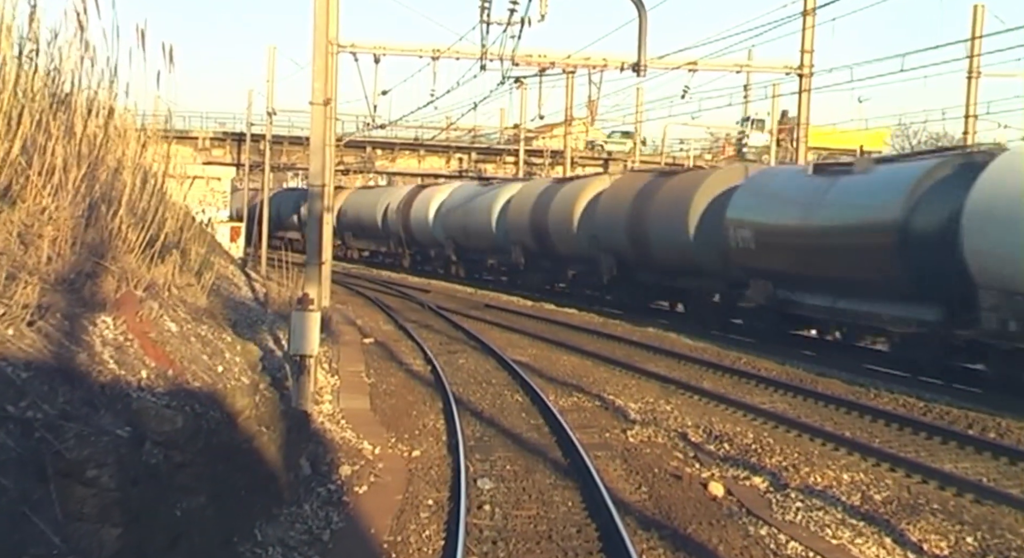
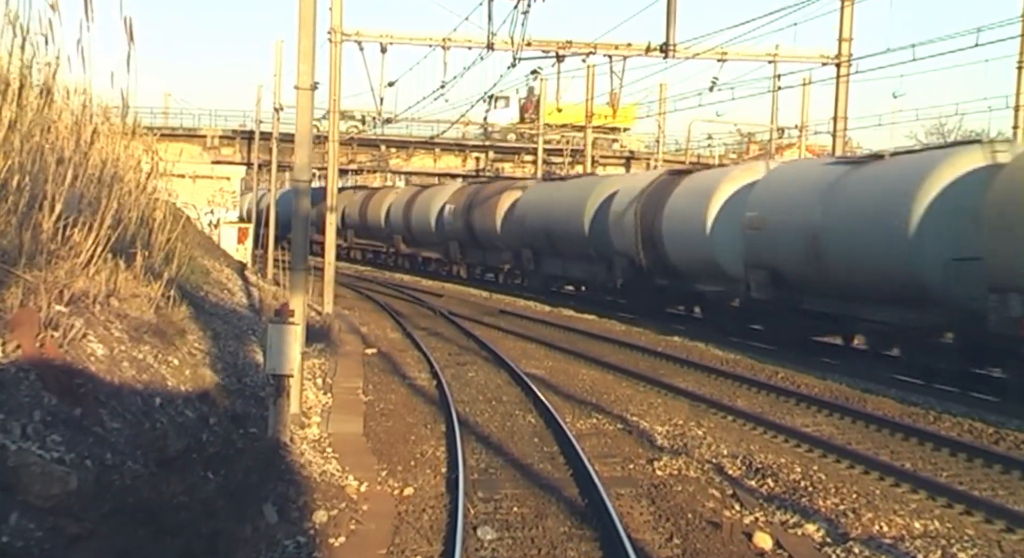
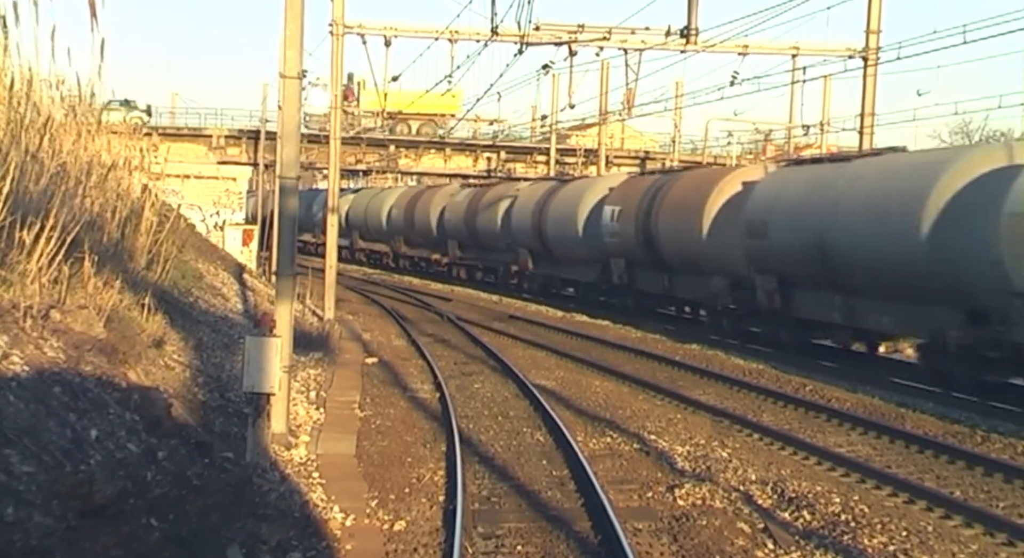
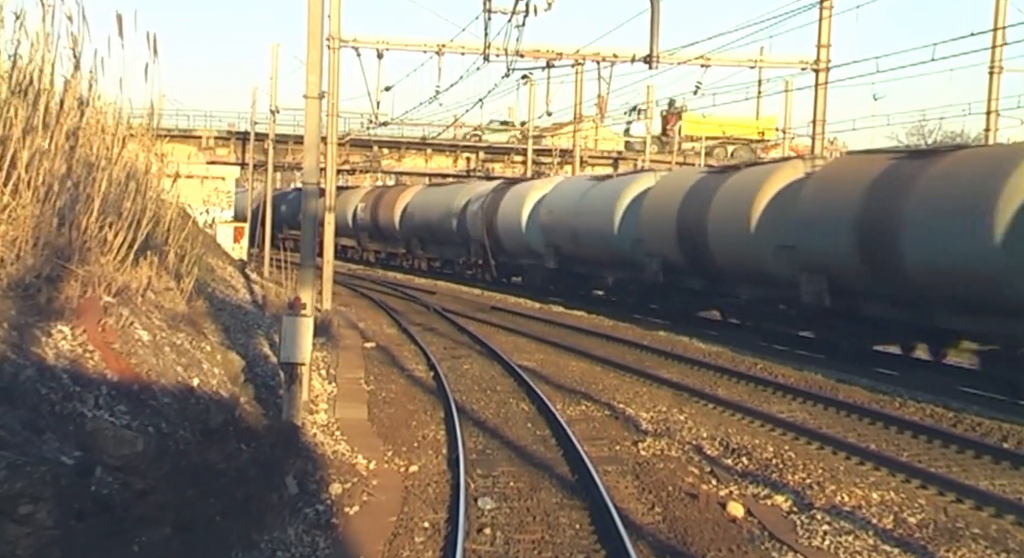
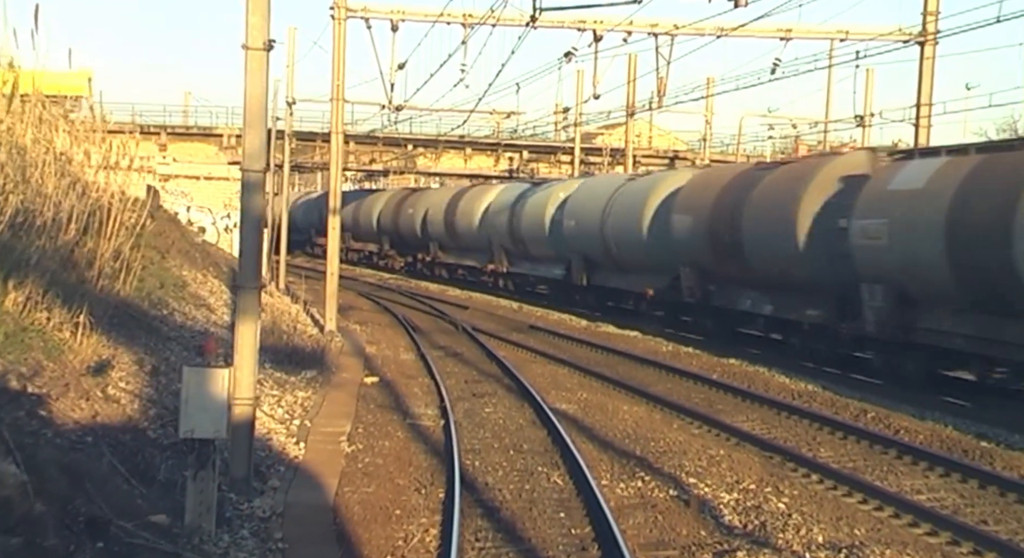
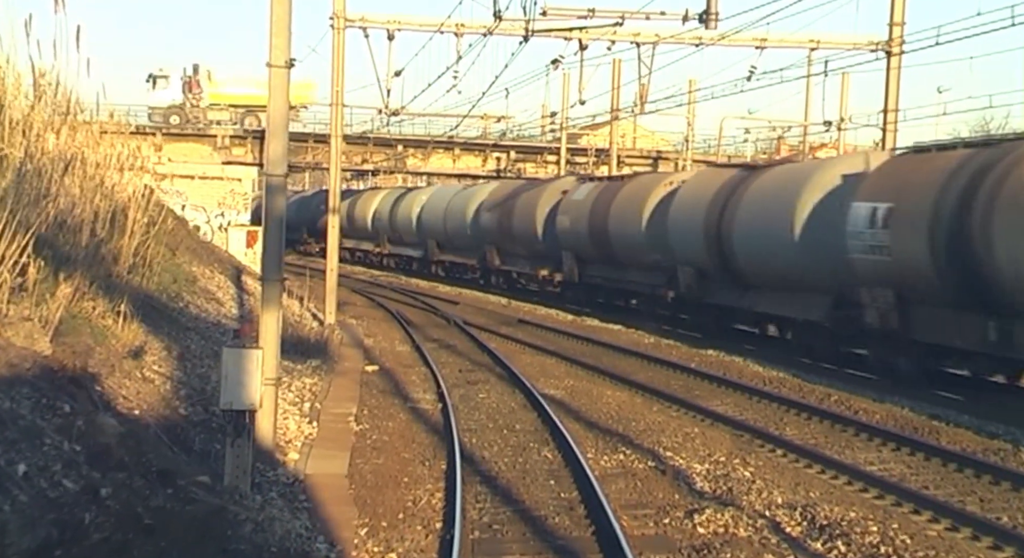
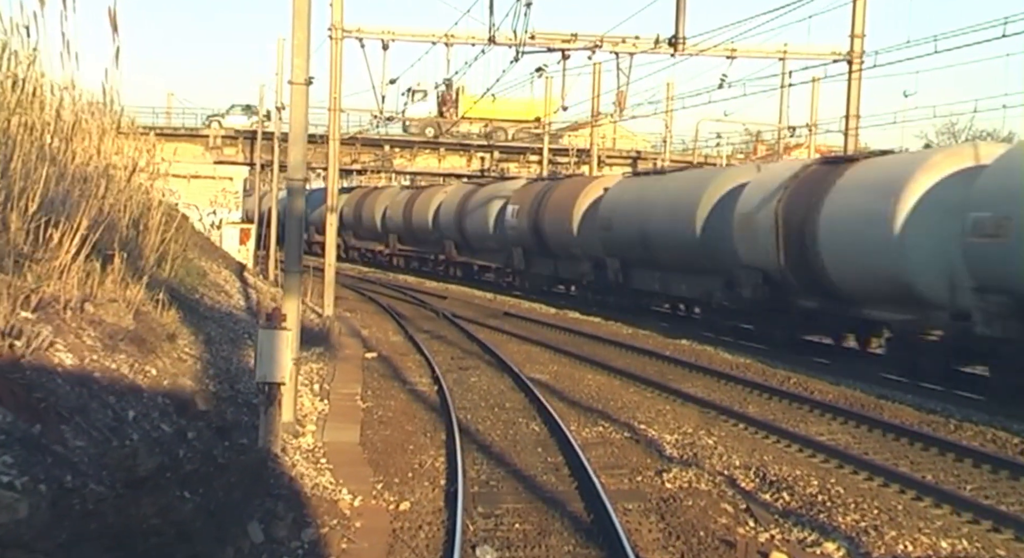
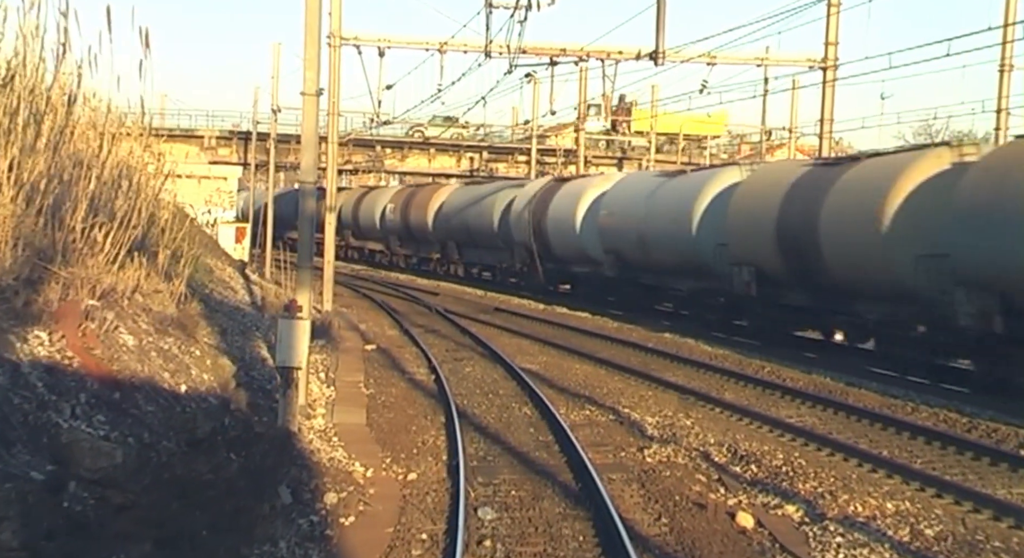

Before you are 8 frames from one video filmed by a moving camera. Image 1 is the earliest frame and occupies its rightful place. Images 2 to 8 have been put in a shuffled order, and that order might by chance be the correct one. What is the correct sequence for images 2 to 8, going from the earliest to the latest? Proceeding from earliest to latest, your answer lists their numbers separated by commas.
4, 8, 2, 7, 3, 6, 5
